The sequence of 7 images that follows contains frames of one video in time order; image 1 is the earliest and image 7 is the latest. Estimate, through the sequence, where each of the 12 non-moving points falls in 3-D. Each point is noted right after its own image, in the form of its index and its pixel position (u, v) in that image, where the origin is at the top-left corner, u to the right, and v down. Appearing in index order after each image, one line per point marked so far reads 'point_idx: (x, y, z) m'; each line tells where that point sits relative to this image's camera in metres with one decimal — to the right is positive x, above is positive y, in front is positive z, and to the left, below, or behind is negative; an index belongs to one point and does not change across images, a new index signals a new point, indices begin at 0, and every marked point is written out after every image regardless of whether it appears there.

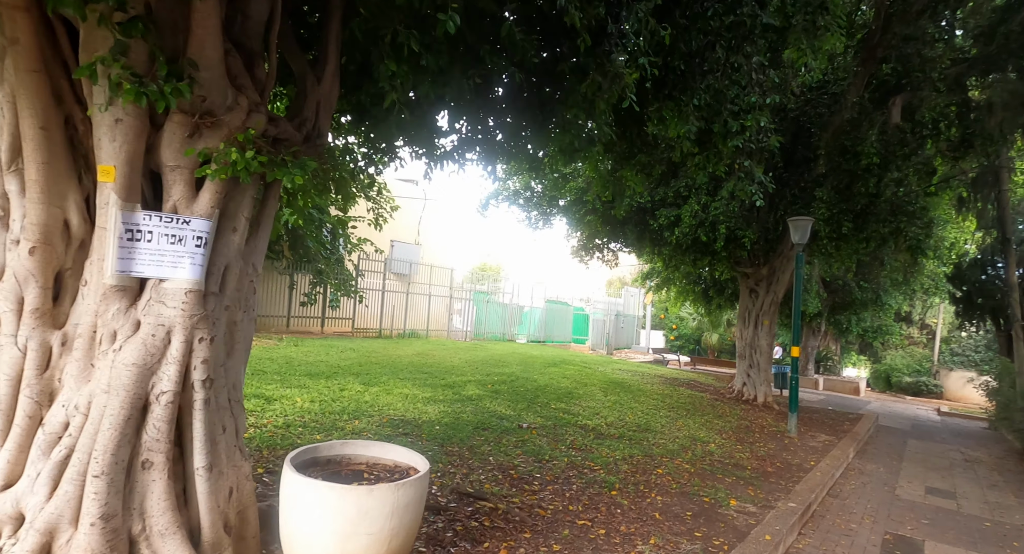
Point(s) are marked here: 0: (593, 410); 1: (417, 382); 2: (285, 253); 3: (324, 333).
0: (+1.0, -1.7, +7.4) m
1: (-1.2, -1.3, +7.0) m
2: (-4.8, +0.5, +12.2) m
3: (-4.5, -1.3, +13.4) m
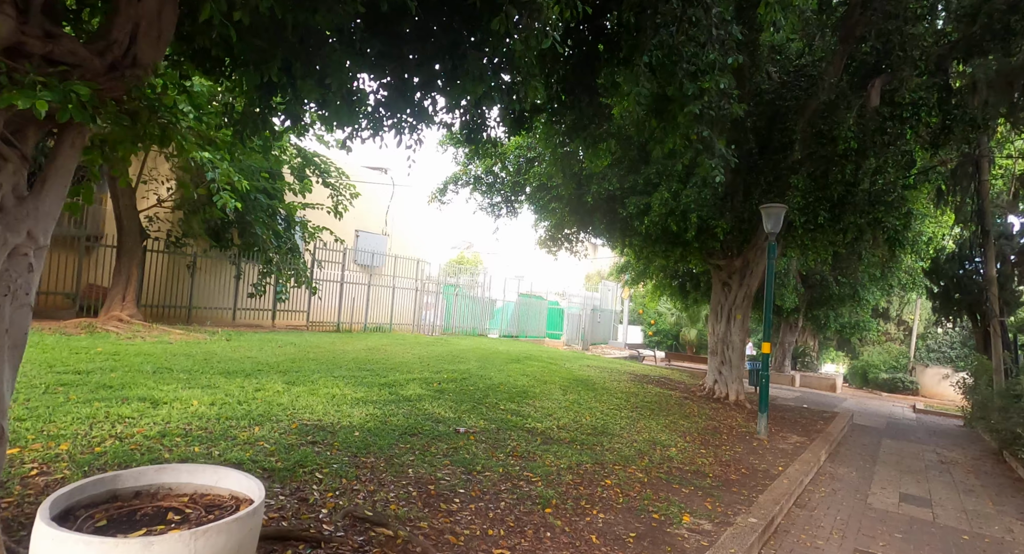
0: (+0.4, -1.6, +6.8) m
1: (-1.8, -1.2, +6.4) m
2: (-5.6, +0.7, +11.5) m
3: (-5.3, -1.1, +12.7) m
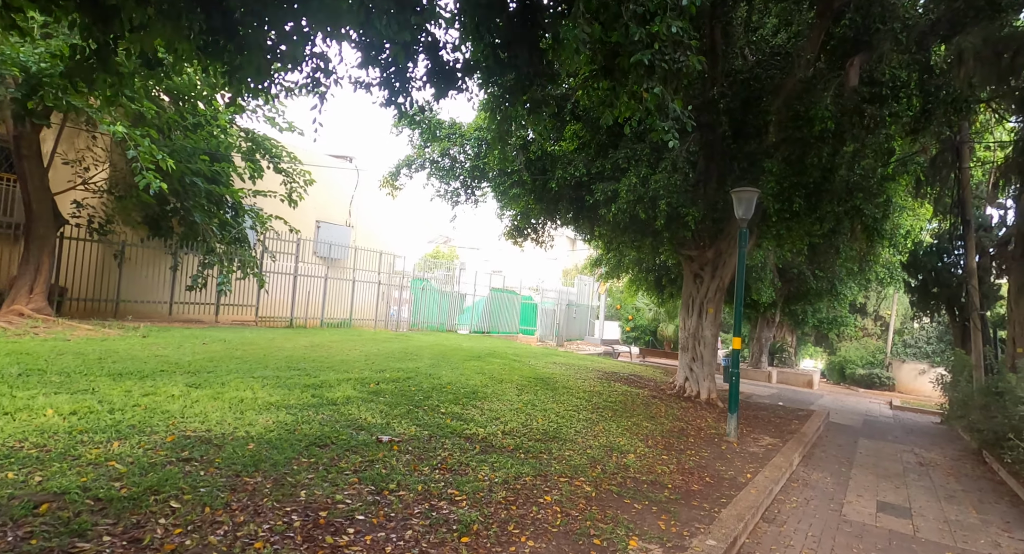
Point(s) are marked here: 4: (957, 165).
0: (-0.2, -1.5, +6.1) m
1: (-2.3, -1.0, +5.7) m
2: (-6.3, +0.9, +10.7) m
3: (-6.1, -0.9, +11.9) m
4: (+8.7, +2.2, +11.2) m
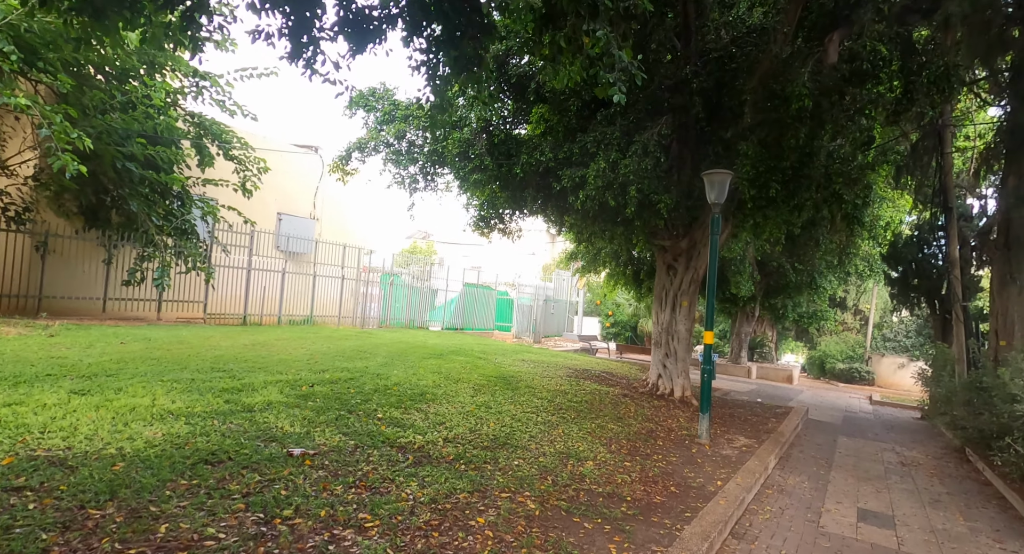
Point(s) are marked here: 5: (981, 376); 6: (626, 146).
0: (-0.7, -1.4, +5.5) m
1: (-2.8, -0.9, +5.0) m
2: (-6.9, +1.0, +9.9) m
3: (-6.7, -0.8, +11.1) m
4: (+8.1, +2.4, +10.8) m
5: (+6.5, -1.4, +8.0) m
6: (+1.8, +2.1, +9.0) m
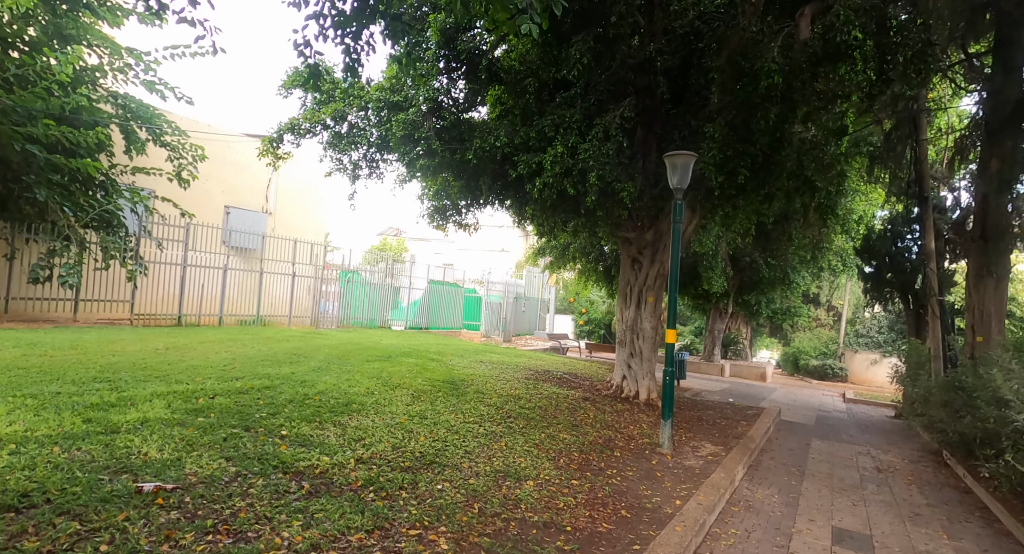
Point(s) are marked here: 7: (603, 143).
0: (-1.3, -1.3, +4.8) m
1: (-3.4, -0.9, +4.2) m
2: (-7.7, +1.0, +8.9) m
3: (-7.5, -0.8, +10.2) m
4: (+7.3, +2.5, +10.4) m
5: (+5.9, -1.3, +7.5) m
6: (+1.1, +2.1, +8.3) m
7: (+1.3, +1.9, +8.2) m
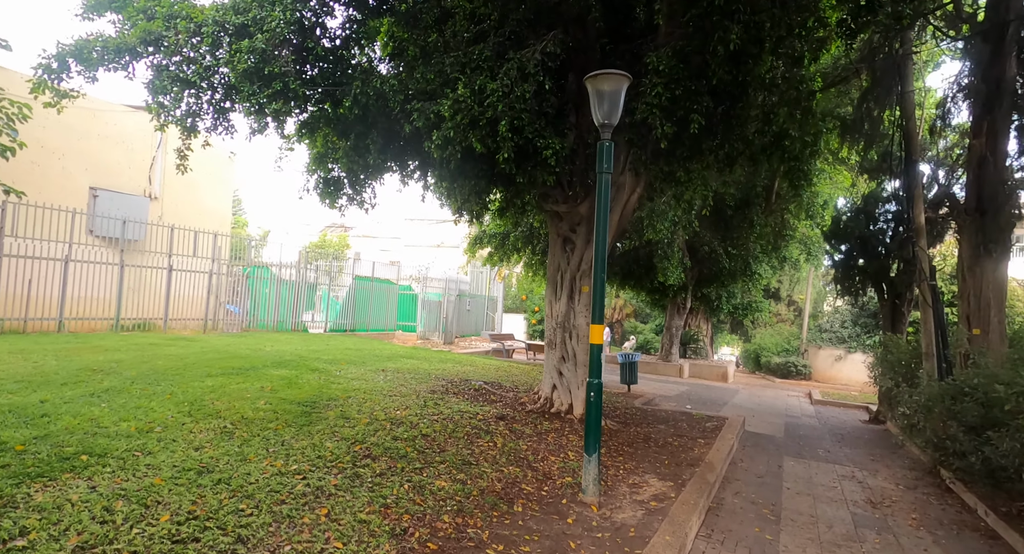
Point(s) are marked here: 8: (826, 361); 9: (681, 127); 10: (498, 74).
0: (-2.3, -1.1, +2.7) m
1: (-4.4, -0.8, +2.0) m
2: (-8.9, +1.1, +6.4) m
3: (-8.8, -0.7, +7.7) m
4: (+5.9, +2.8, +8.8) m
5: (+4.7, -1.0, +5.9) m
6: (-0.2, +2.3, +6.4) m
7: (0.0, +2.1, +6.3) m
8: (+10.4, -2.8, +19.0) m
9: (+1.8, +1.6, +6.3) m
10: (-0.2, +2.1, +6.0) m
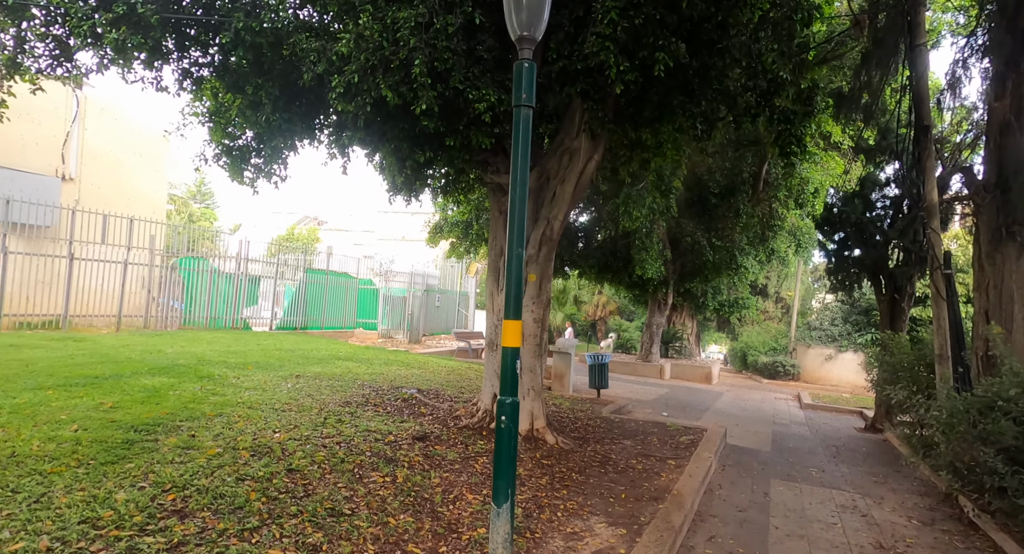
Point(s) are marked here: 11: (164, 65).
0: (-3.0, -1.0, +1.3) m
1: (-5.0, -0.6, +0.5) m
2: (-9.6, +1.3, +4.9) m
3: (-9.6, -0.5, +6.2) m
4: (+5.1, +2.9, +7.6) m
5: (+4.0, -0.9, +4.6) m
6: (-0.9, +2.5, +5.0) m
7: (-0.7, +2.2, +4.9) m
8: (+9.5, -2.6, +17.9) m
9: (+1.1, +1.8, +5.0) m
10: (-0.9, +2.3, +4.6) m
11: (-3.6, +2.1, +5.7) m
